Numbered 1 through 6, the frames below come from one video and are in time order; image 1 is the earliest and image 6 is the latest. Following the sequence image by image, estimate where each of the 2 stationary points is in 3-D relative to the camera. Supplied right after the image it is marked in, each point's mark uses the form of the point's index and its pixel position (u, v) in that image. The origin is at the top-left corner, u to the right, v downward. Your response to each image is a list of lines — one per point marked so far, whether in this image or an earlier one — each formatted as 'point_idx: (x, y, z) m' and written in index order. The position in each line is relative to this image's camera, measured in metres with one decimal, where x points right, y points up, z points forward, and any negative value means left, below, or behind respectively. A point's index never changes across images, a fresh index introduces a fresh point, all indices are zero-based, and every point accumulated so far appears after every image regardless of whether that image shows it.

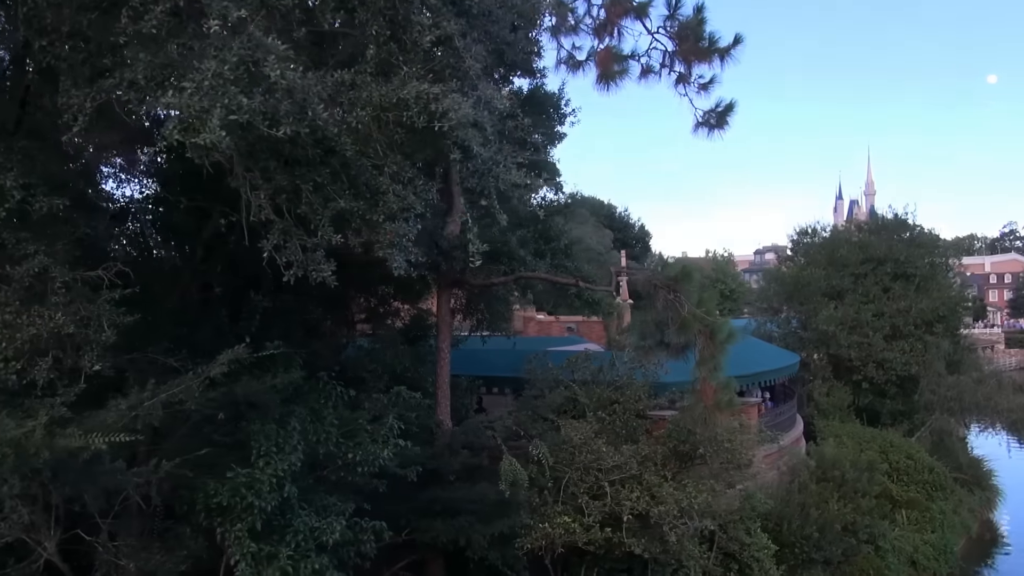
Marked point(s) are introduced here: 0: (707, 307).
0: (+2.0, -0.2, +8.4) m
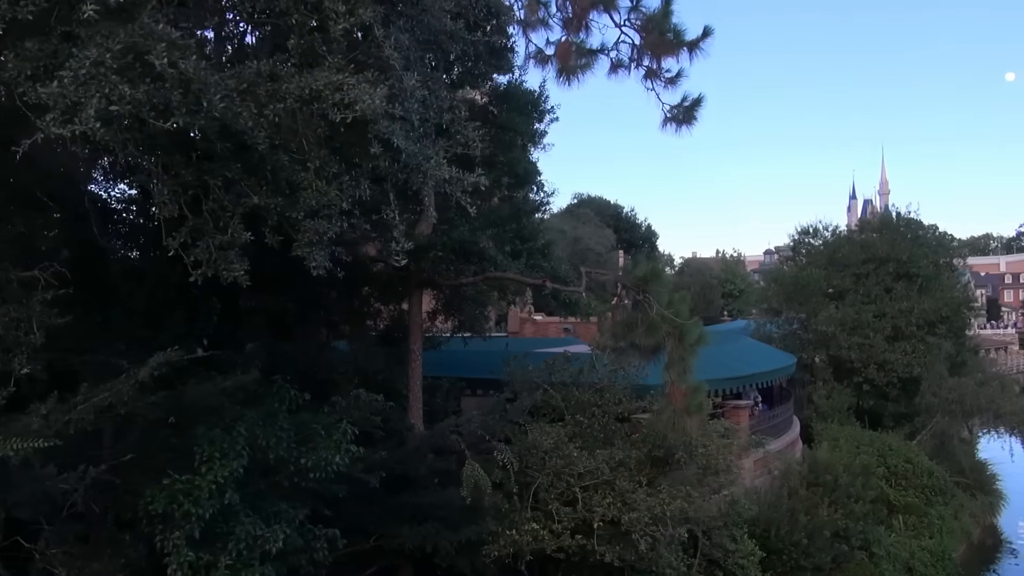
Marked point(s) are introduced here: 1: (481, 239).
0: (+1.7, -0.2, +8.1) m
1: (-0.4, +0.6, +9.6) m
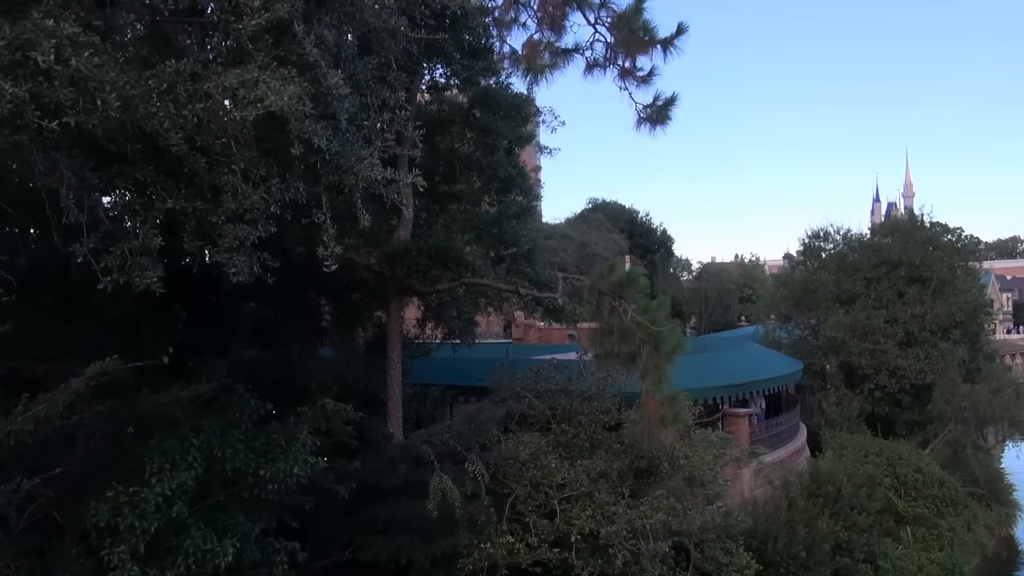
0: (+1.4, -0.3, +7.8) m
1: (-0.6, +0.5, +9.4) m
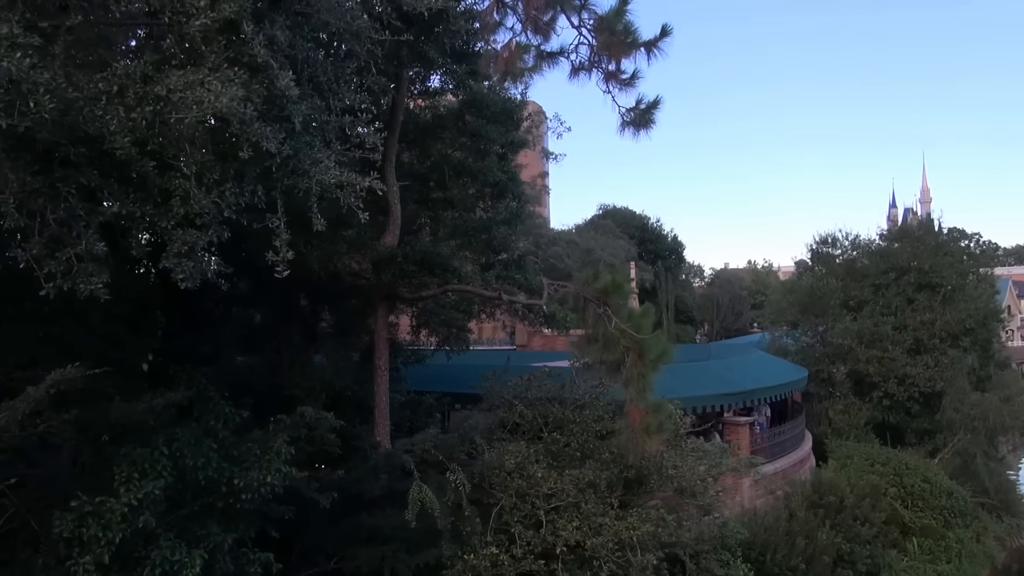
0: (+1.2, -0.3, +7.7) m
1: (-0.8, +0.4, +9.2) m
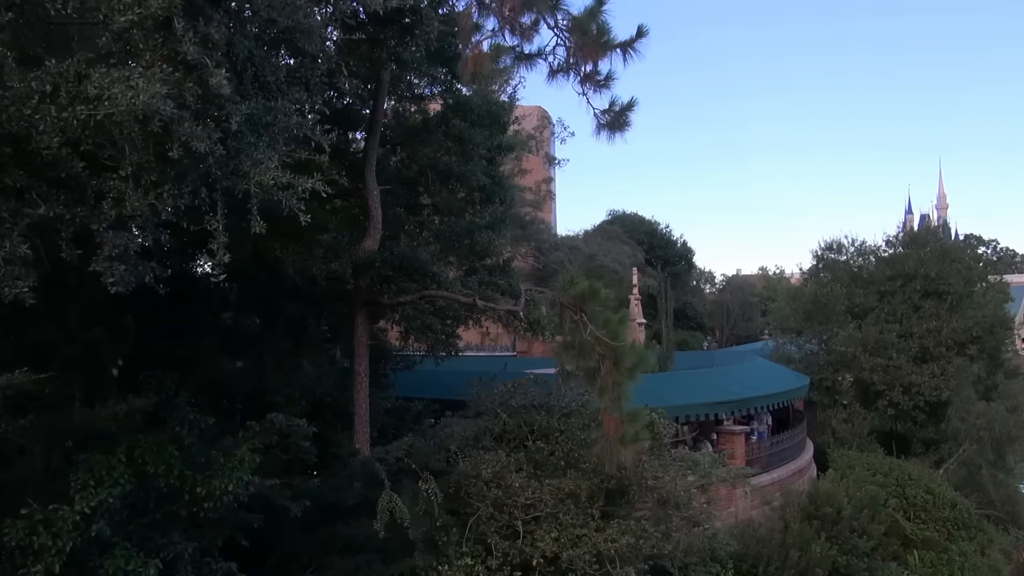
0: (+0.9, -0.4, +7.5) m
1: (-1.0, +0.4, +9.1) m
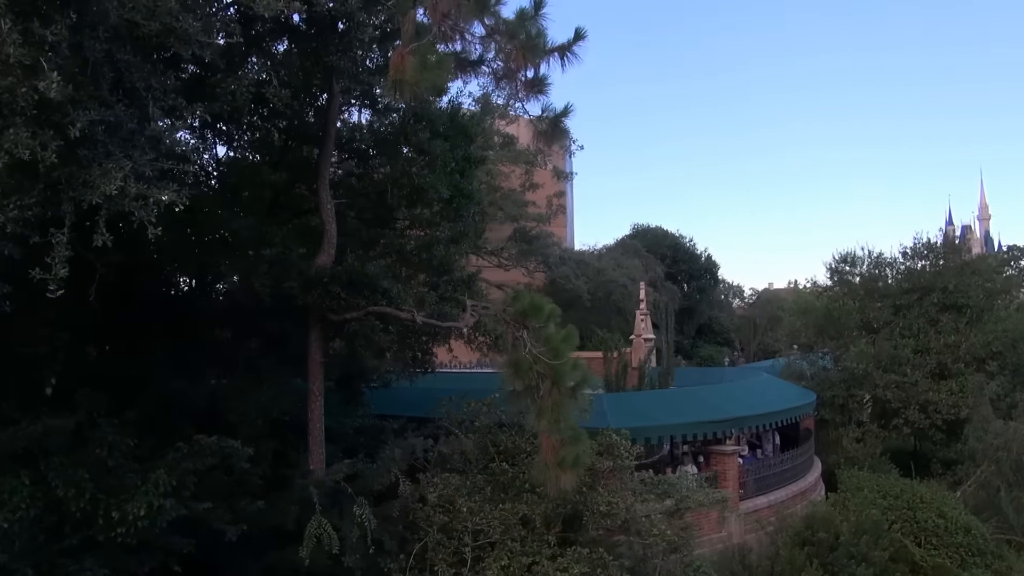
0: (+0.4, -0.5, +7.1) m
1: (-1.5, +0.2, +8.8) m
